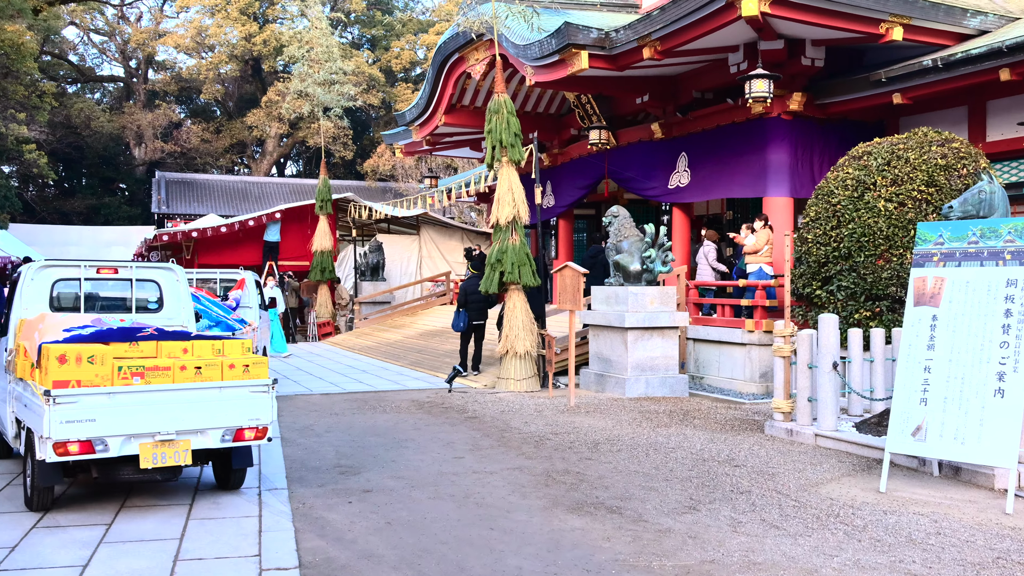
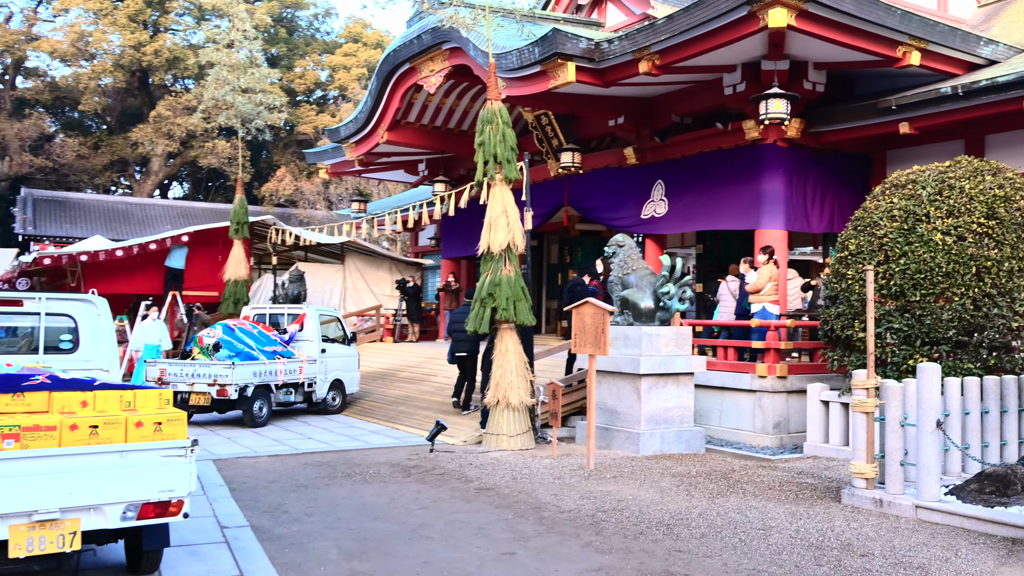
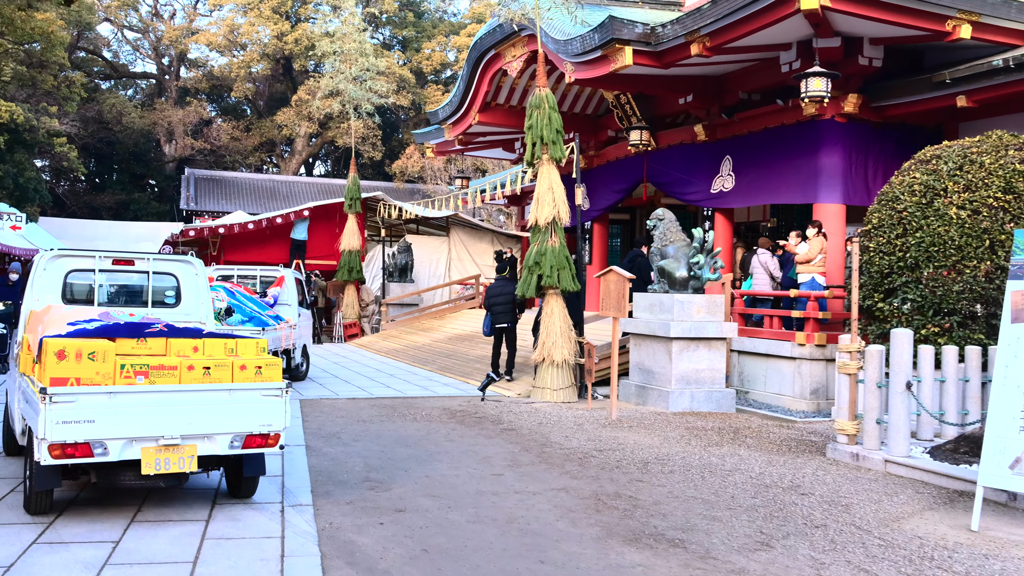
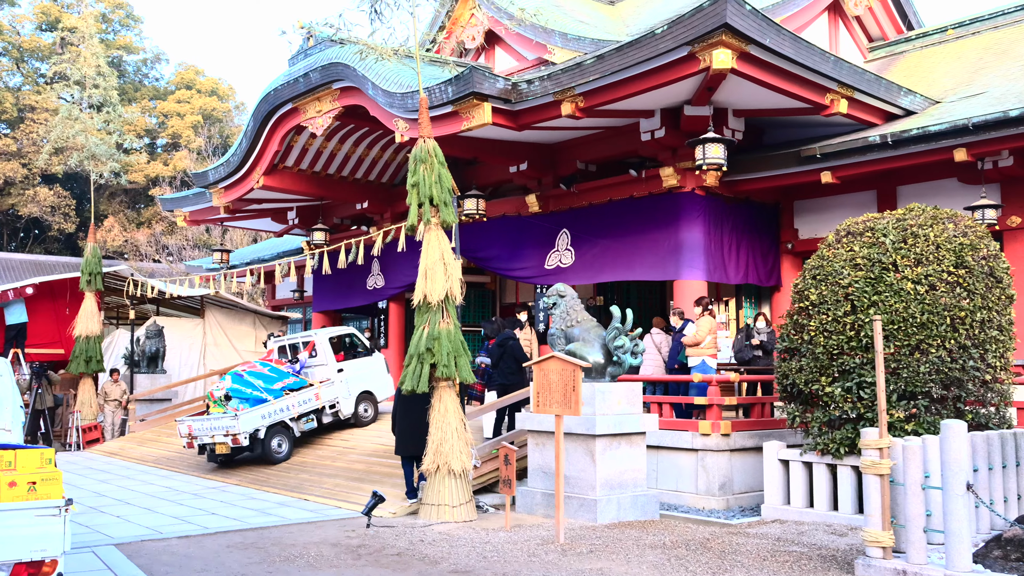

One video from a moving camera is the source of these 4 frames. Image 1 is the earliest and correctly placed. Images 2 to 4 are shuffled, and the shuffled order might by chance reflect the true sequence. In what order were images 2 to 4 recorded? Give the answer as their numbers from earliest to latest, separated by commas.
3, 2, 4
